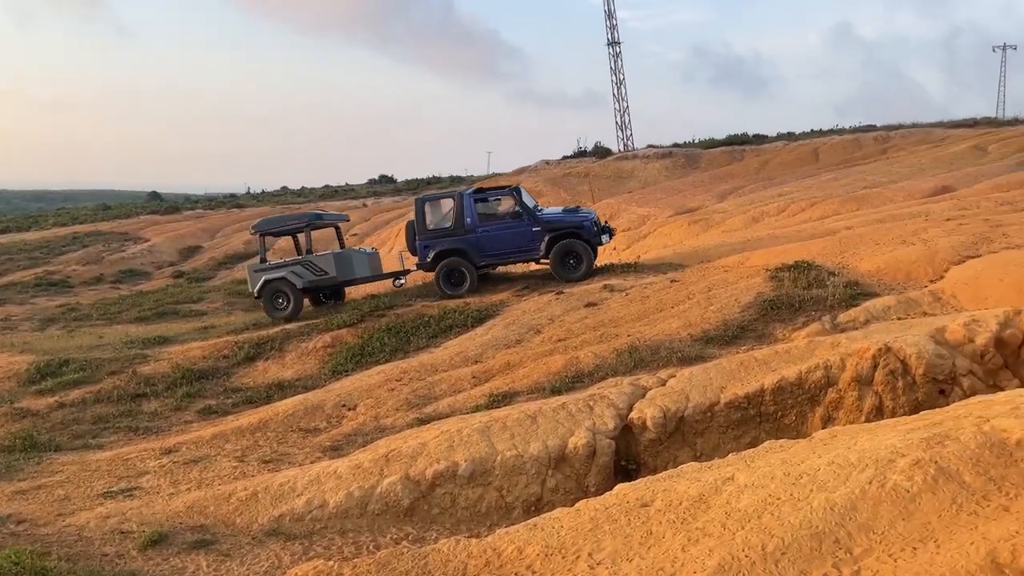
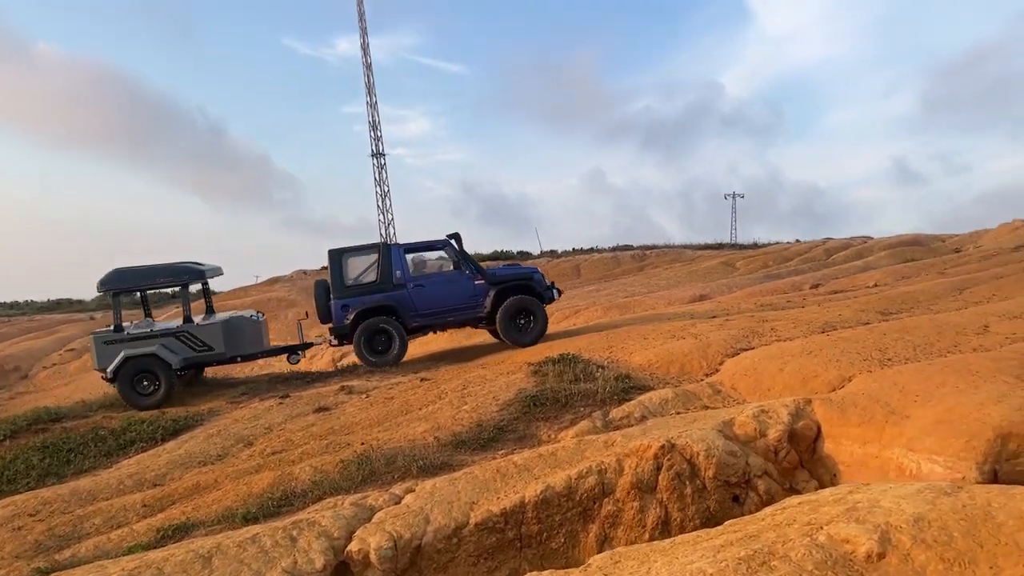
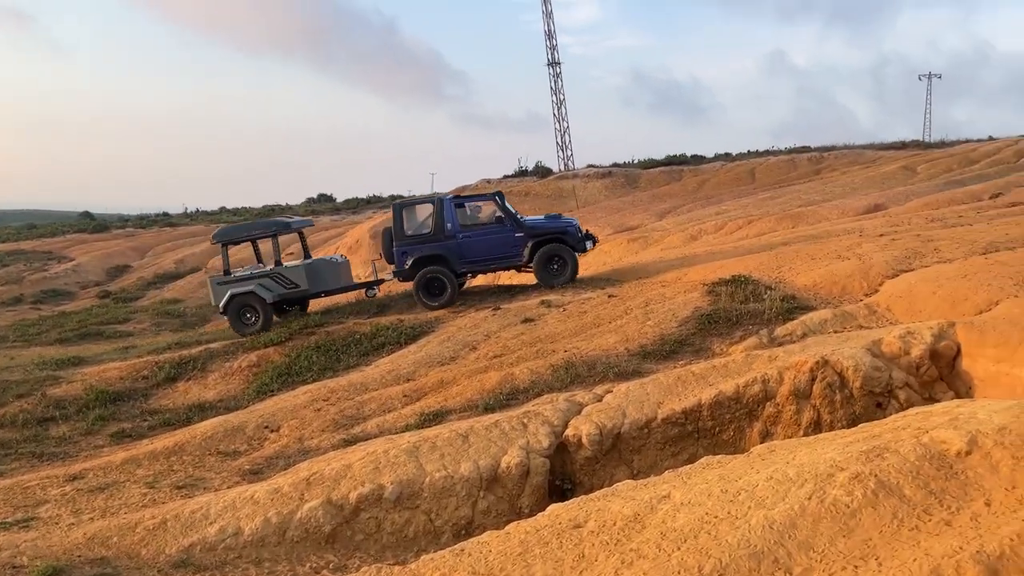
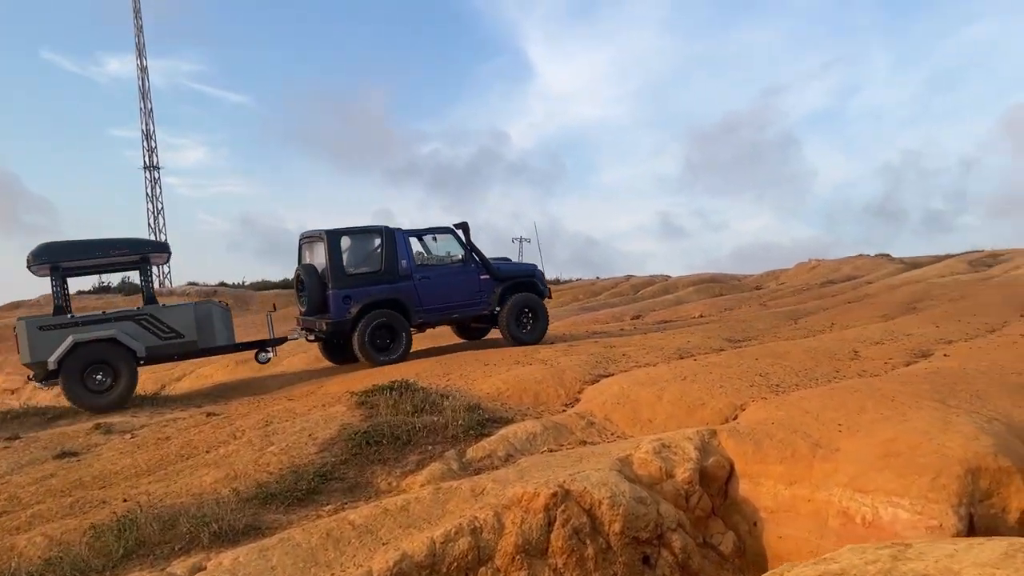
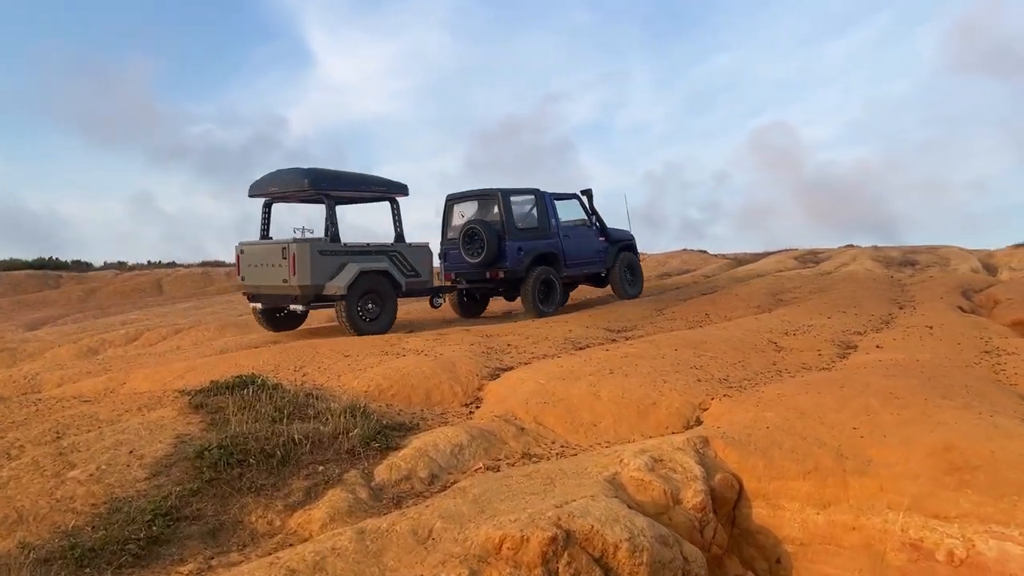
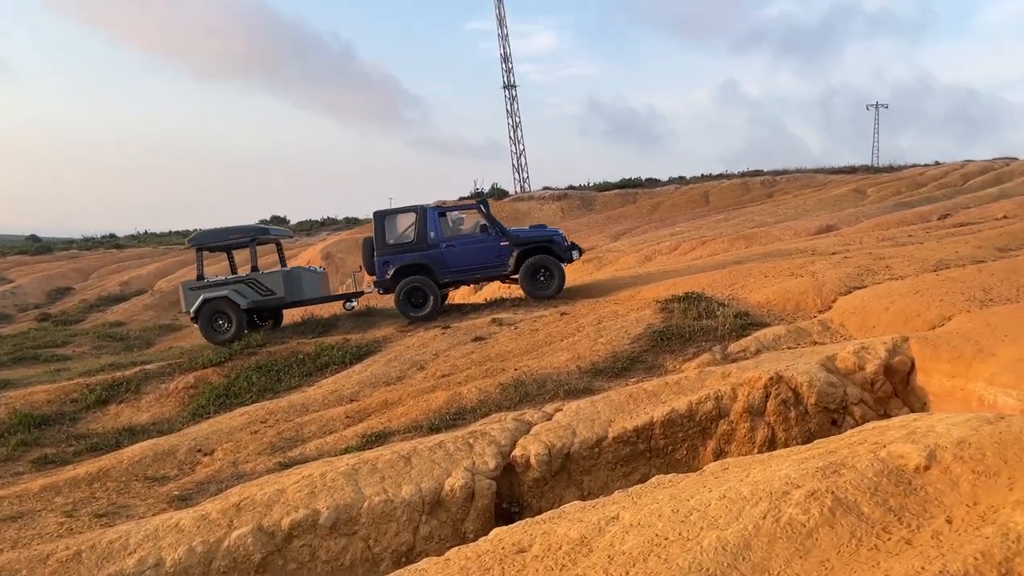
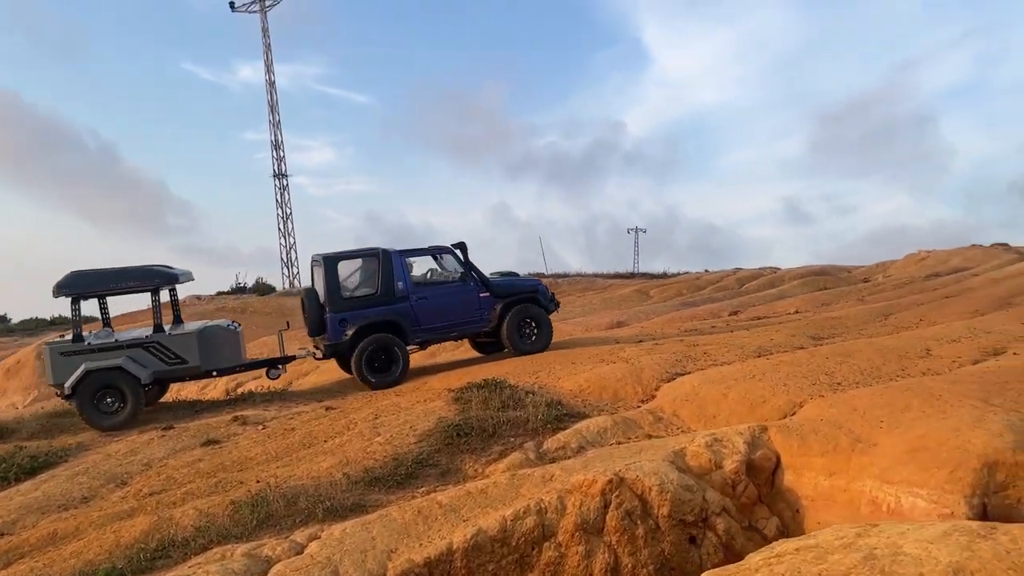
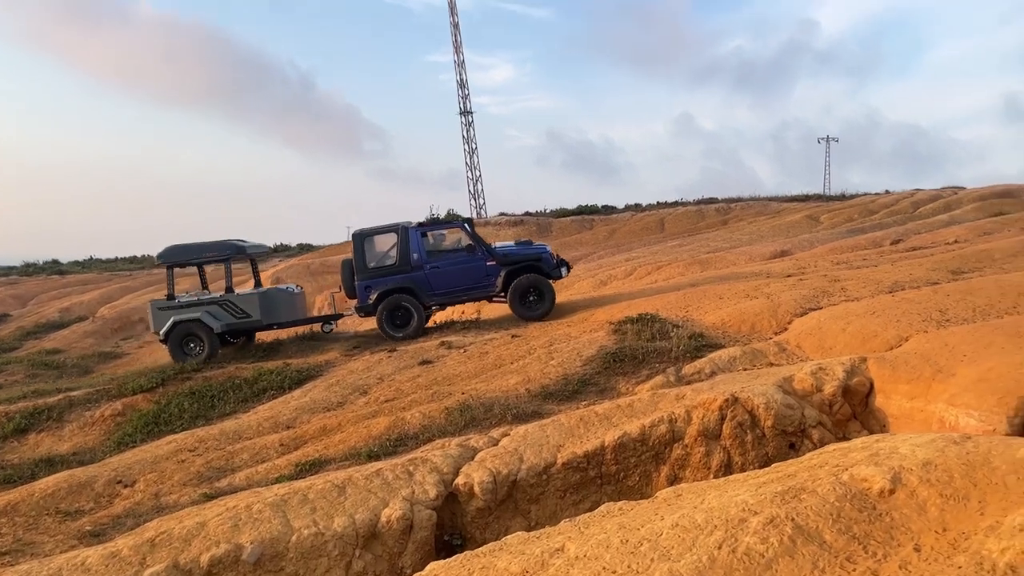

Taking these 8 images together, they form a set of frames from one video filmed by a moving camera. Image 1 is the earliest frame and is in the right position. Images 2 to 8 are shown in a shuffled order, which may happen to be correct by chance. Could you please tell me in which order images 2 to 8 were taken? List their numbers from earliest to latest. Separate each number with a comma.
3, 6, 8, 2, 7, 4, 5
